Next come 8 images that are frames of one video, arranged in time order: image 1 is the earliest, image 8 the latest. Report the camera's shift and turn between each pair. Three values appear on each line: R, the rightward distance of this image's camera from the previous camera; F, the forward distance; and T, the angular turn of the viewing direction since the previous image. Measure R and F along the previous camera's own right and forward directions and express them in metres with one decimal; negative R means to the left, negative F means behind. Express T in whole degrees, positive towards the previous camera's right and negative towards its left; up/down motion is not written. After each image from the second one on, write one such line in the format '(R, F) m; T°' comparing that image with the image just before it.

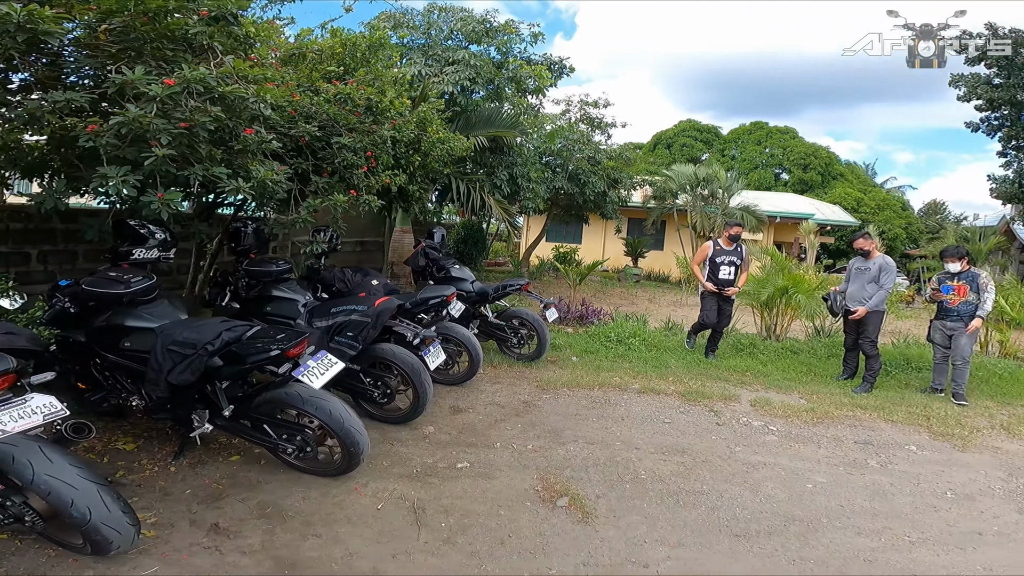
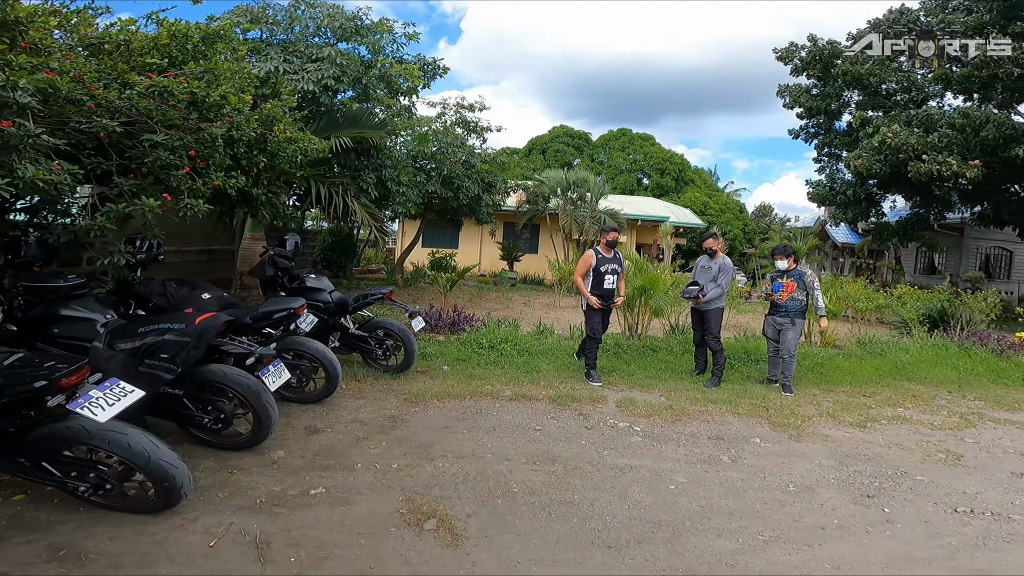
(0.0, +0.3) m; +12°
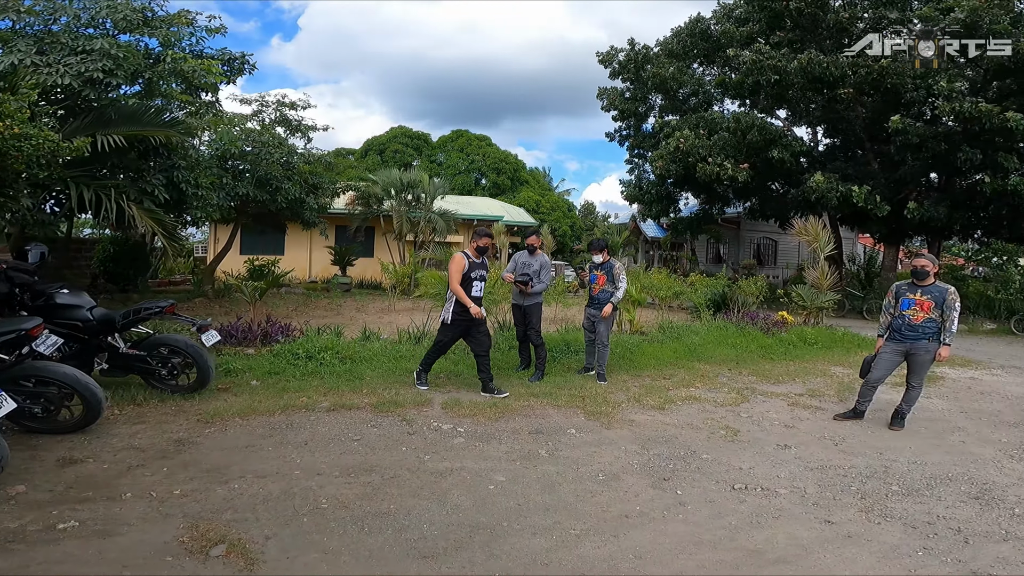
(+0.4, 0.0) m; +13°
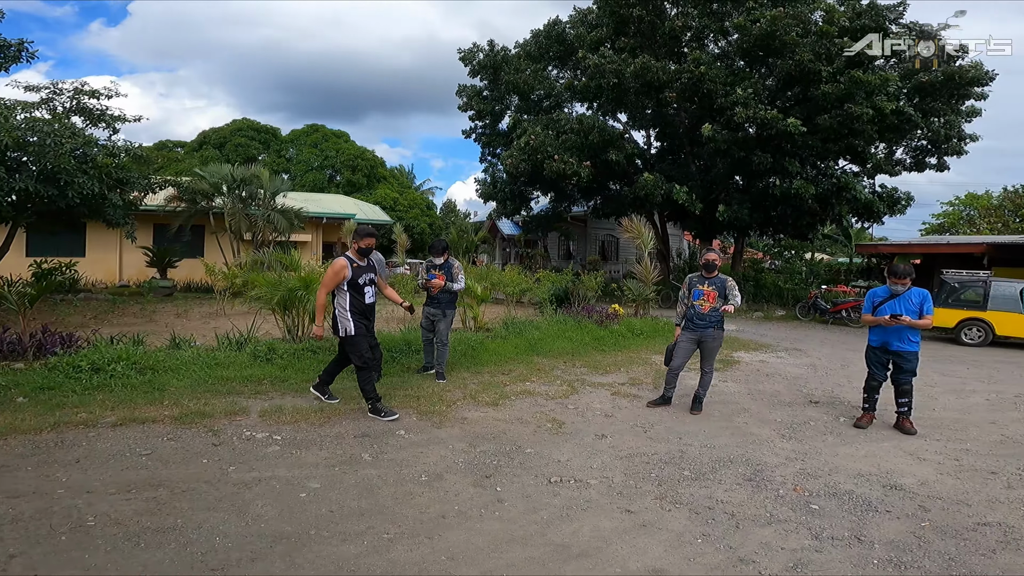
(+0.5, +0.1) m; +11°
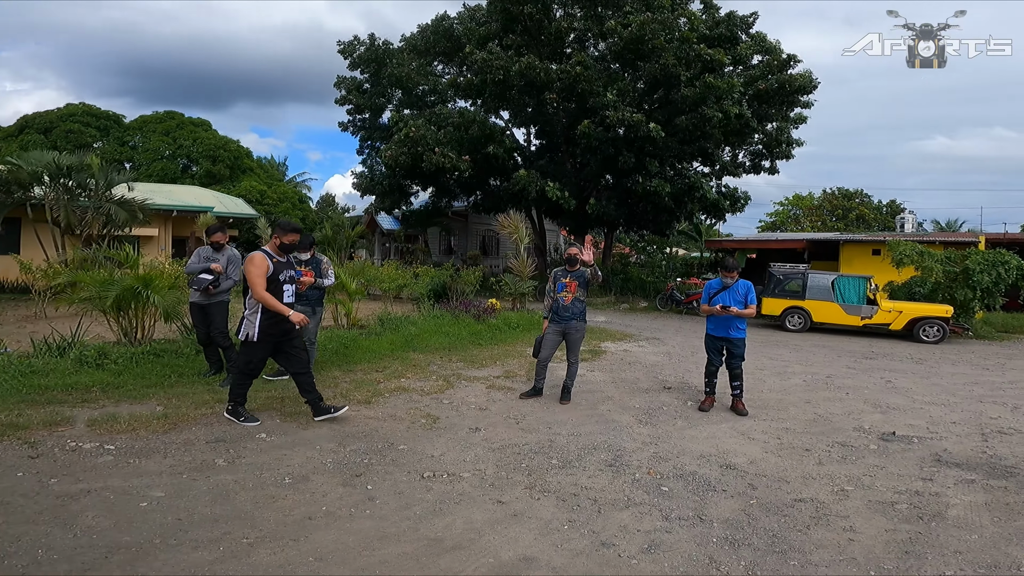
(+0.1, 0.0) m; +11°
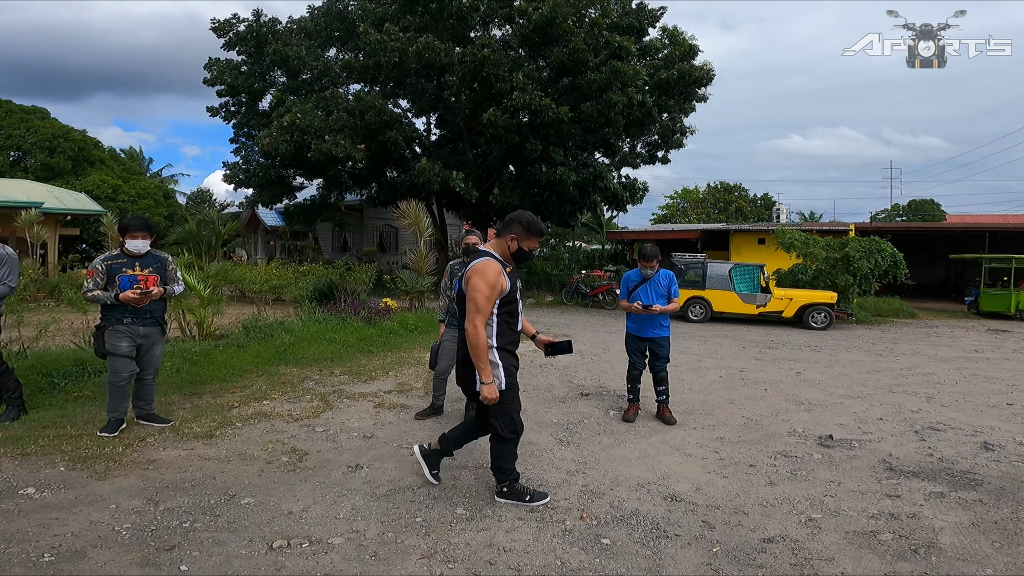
(+0.1, +1.0) m; +9°
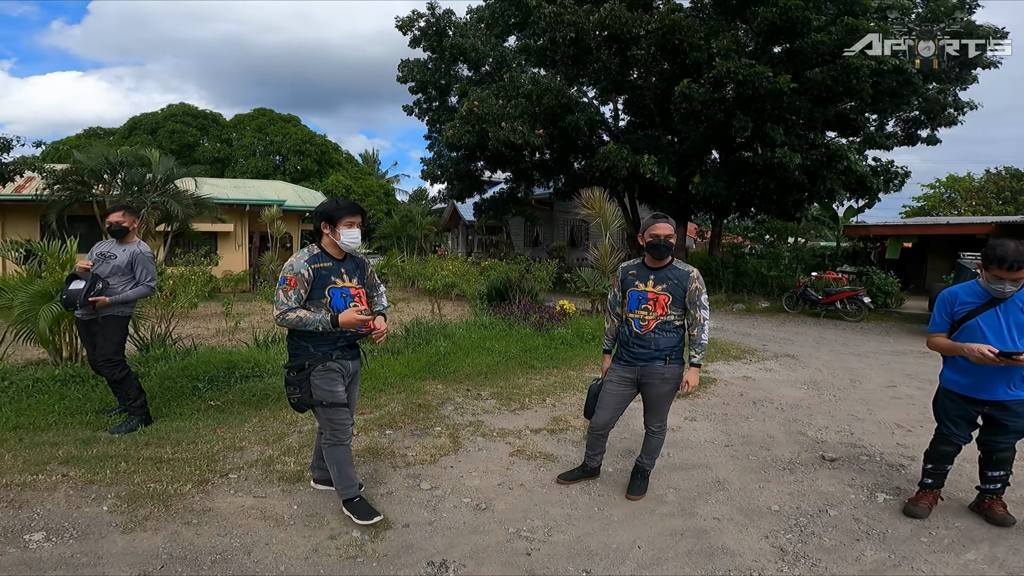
(+0.1, +1.5) m; -19°
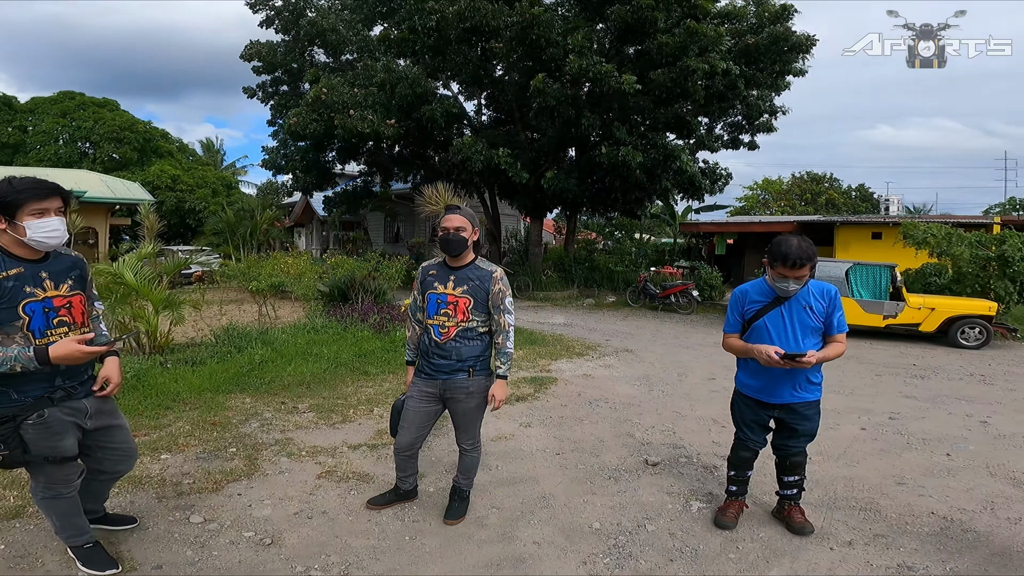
(+0.4, +0.4) m; +12°
